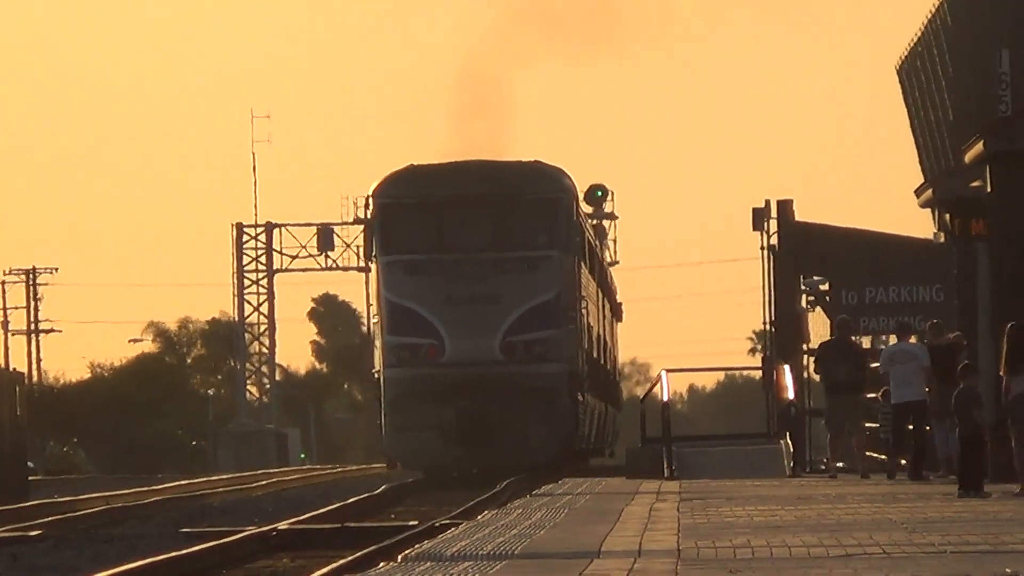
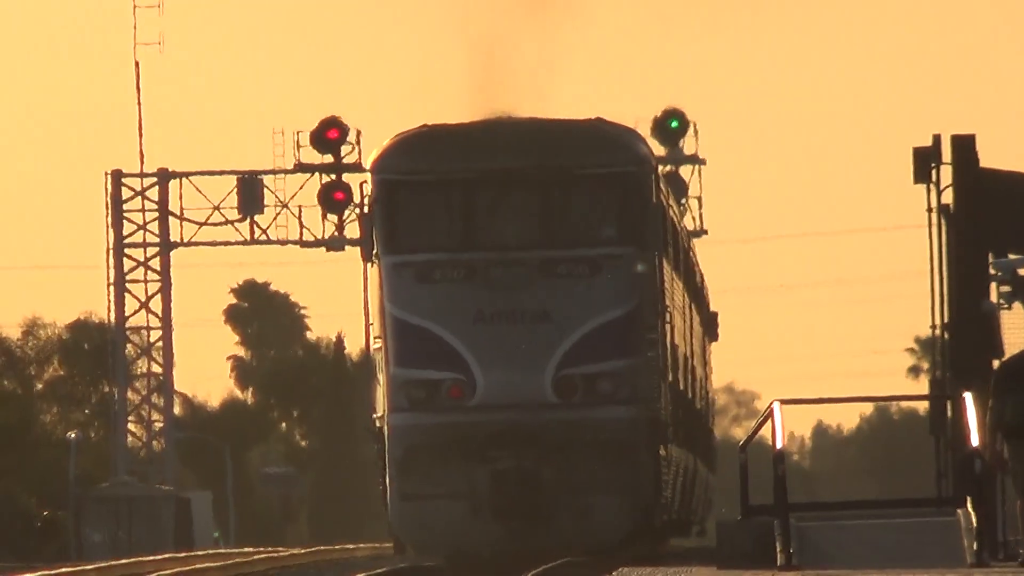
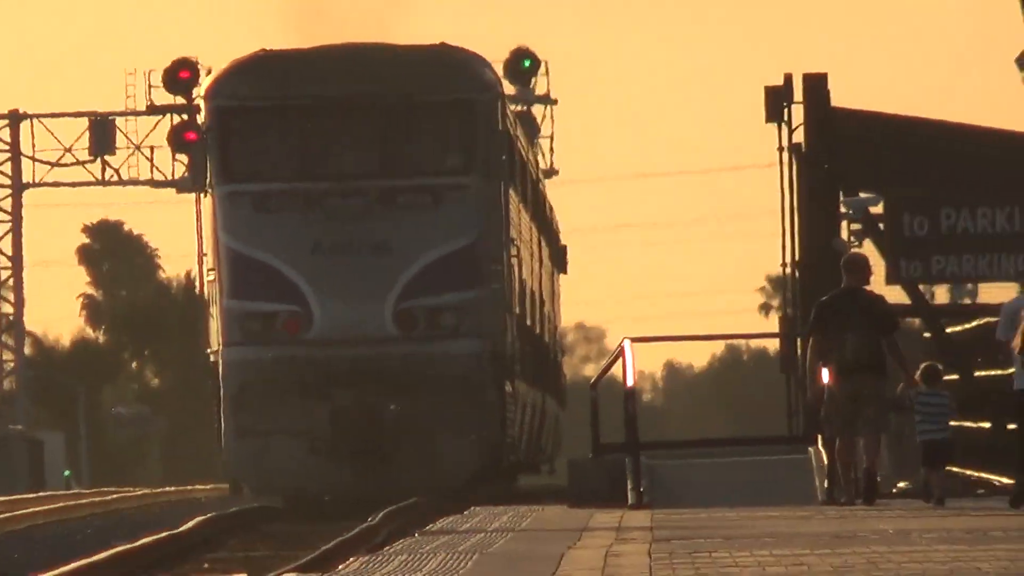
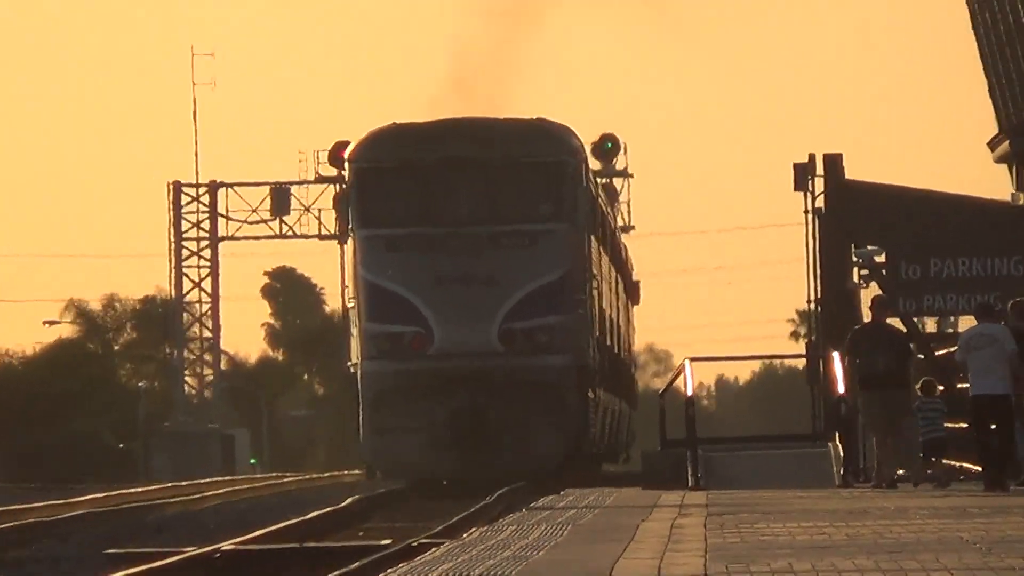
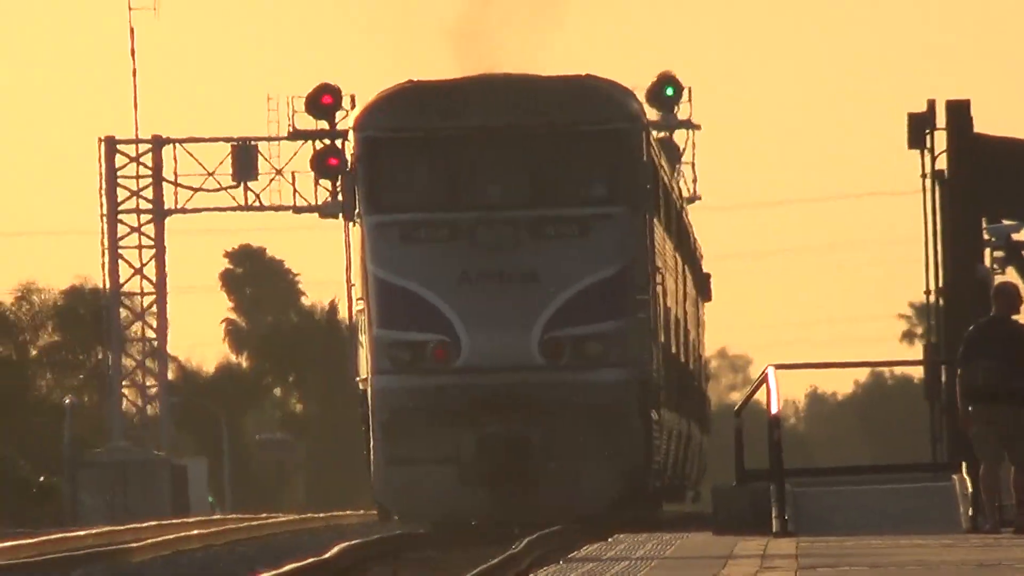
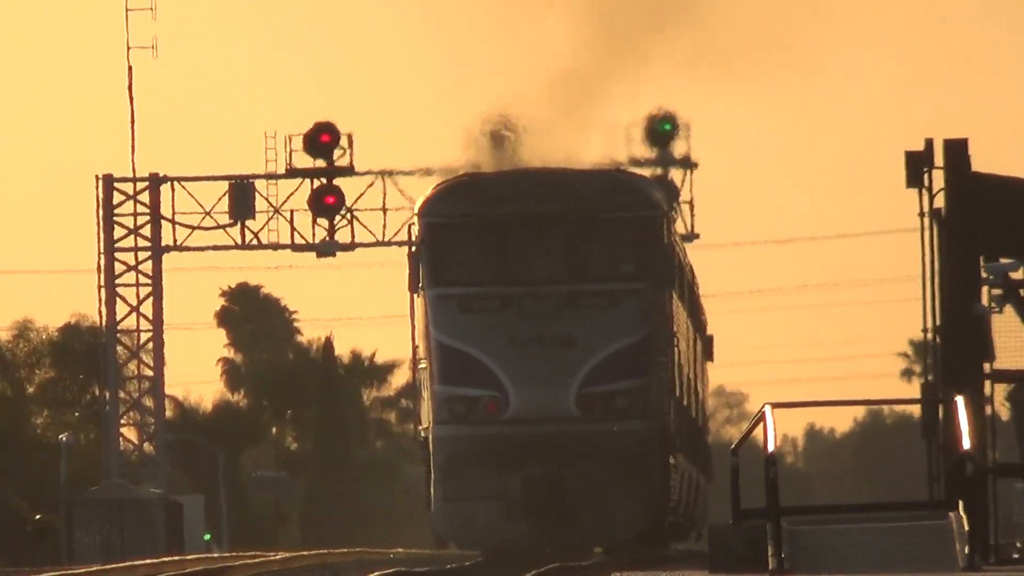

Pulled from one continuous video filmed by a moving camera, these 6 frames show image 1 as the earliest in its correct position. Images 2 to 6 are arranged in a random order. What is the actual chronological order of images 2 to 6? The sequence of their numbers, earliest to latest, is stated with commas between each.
4, 3, 5, 2, 6
